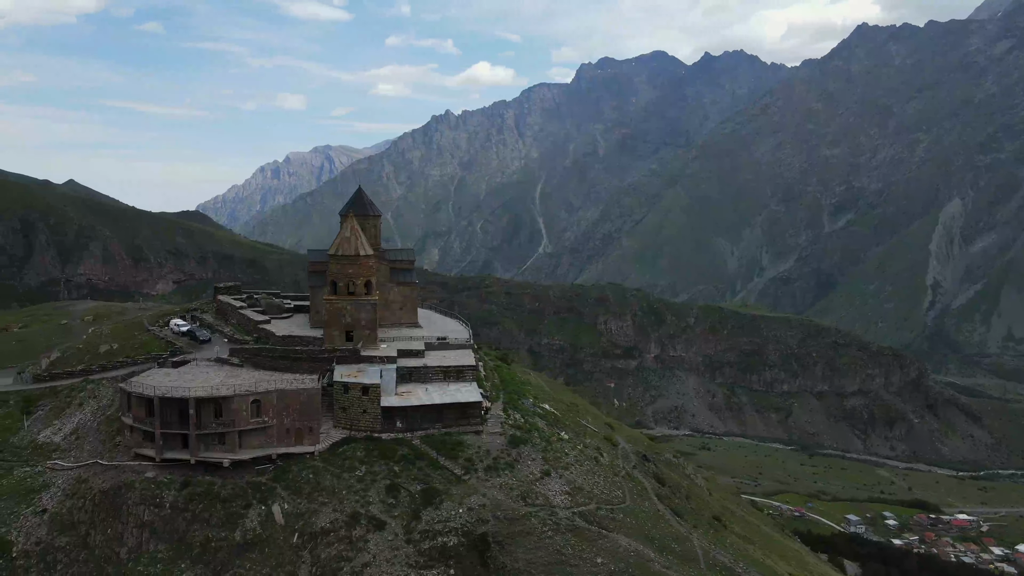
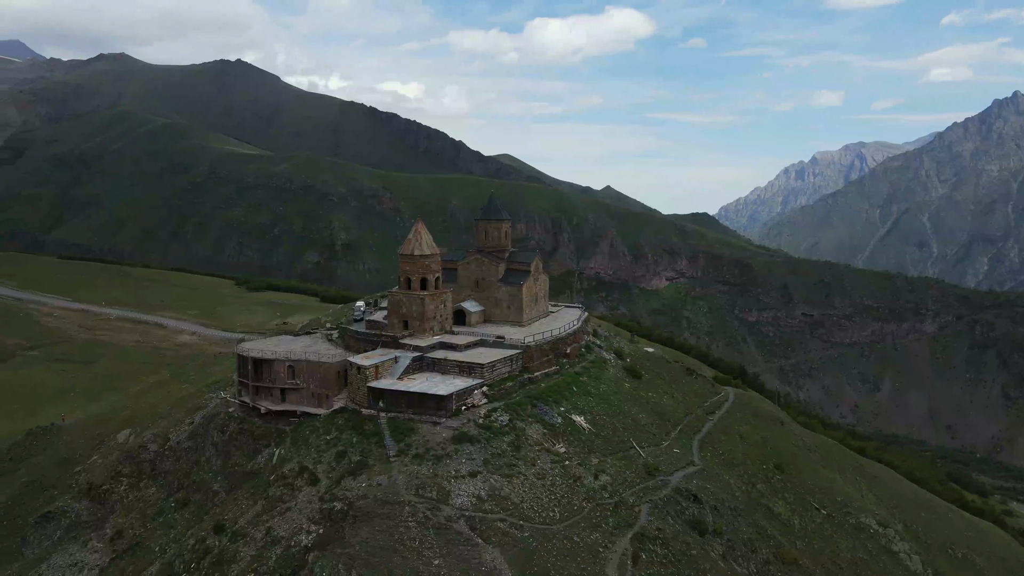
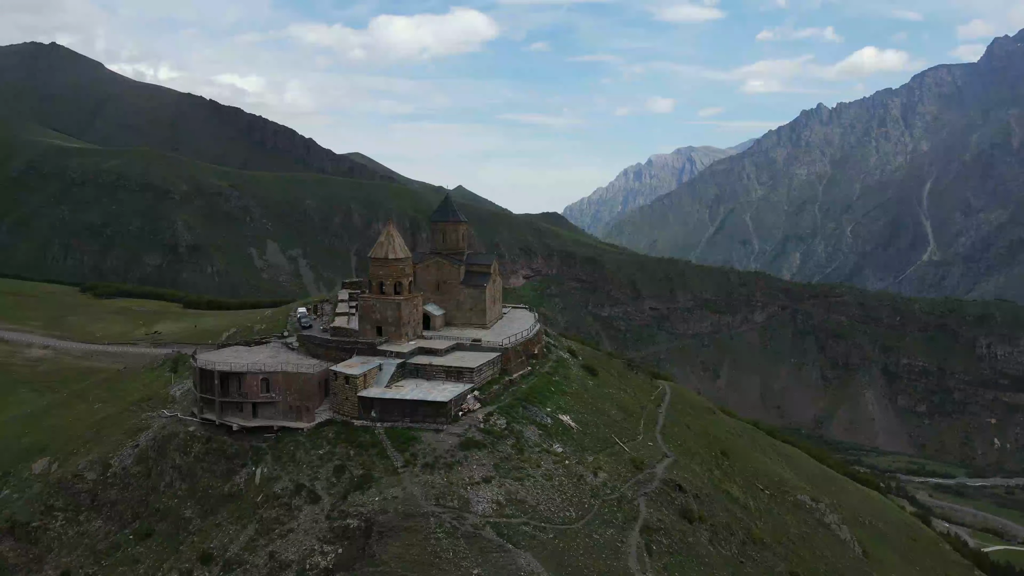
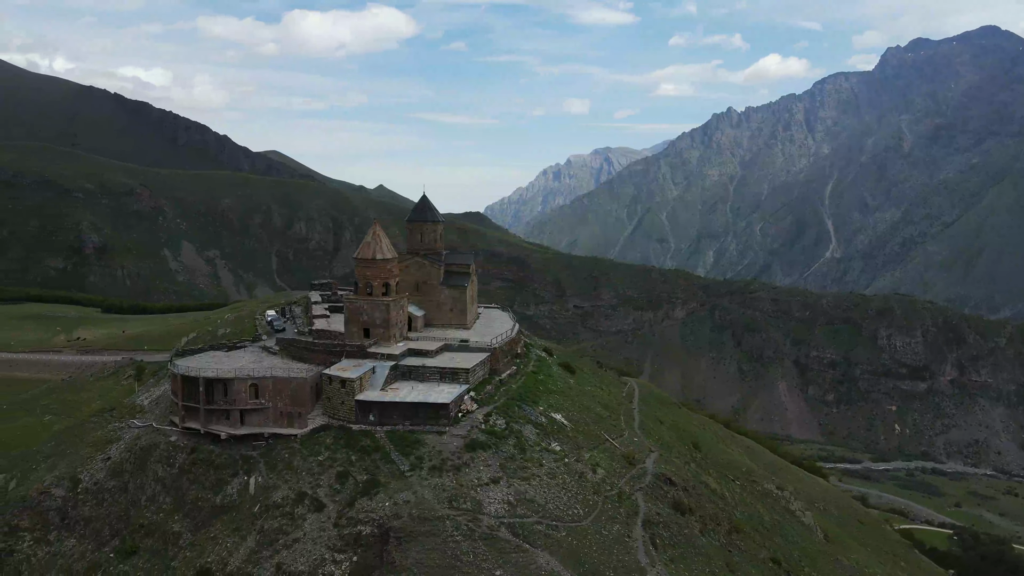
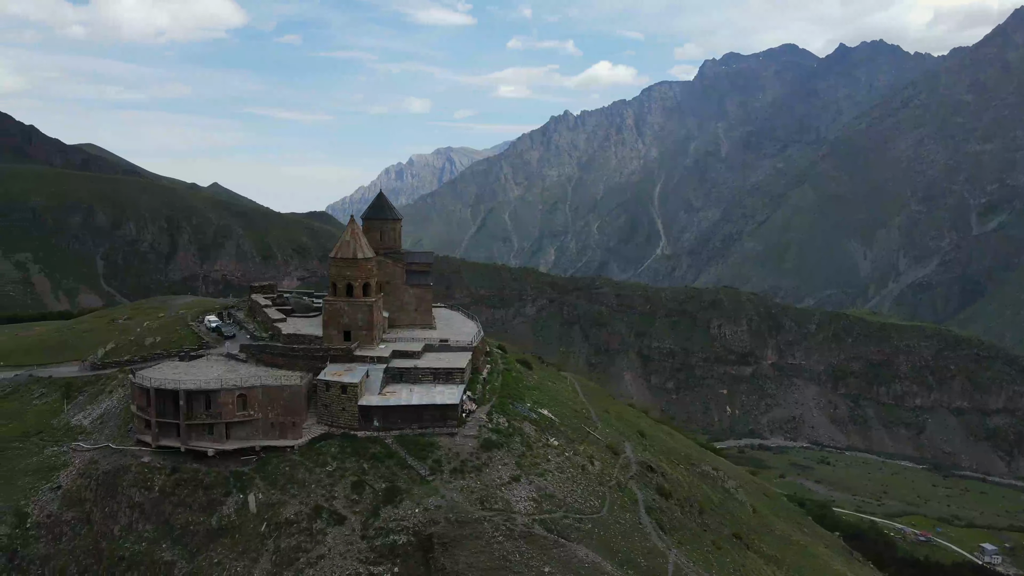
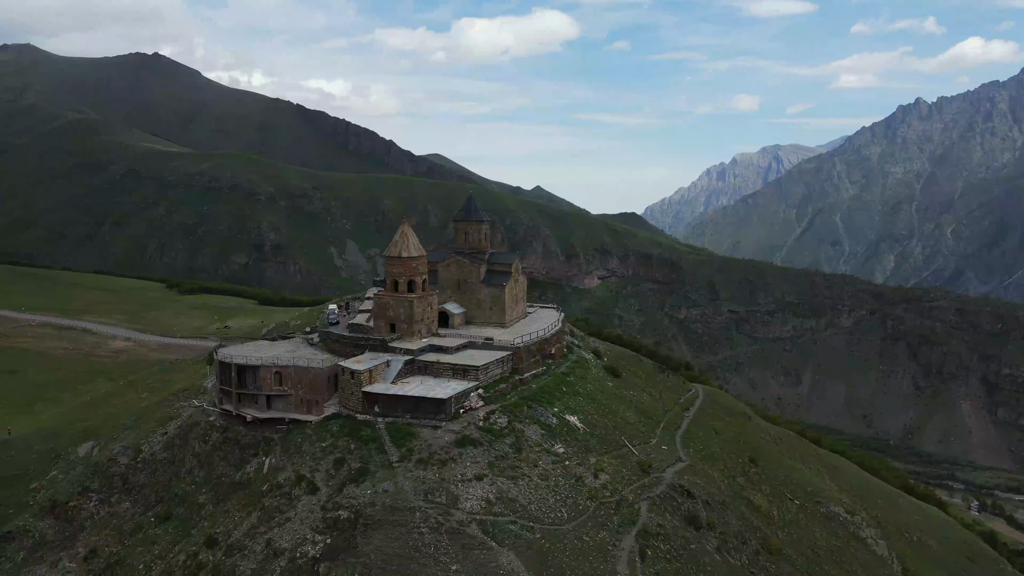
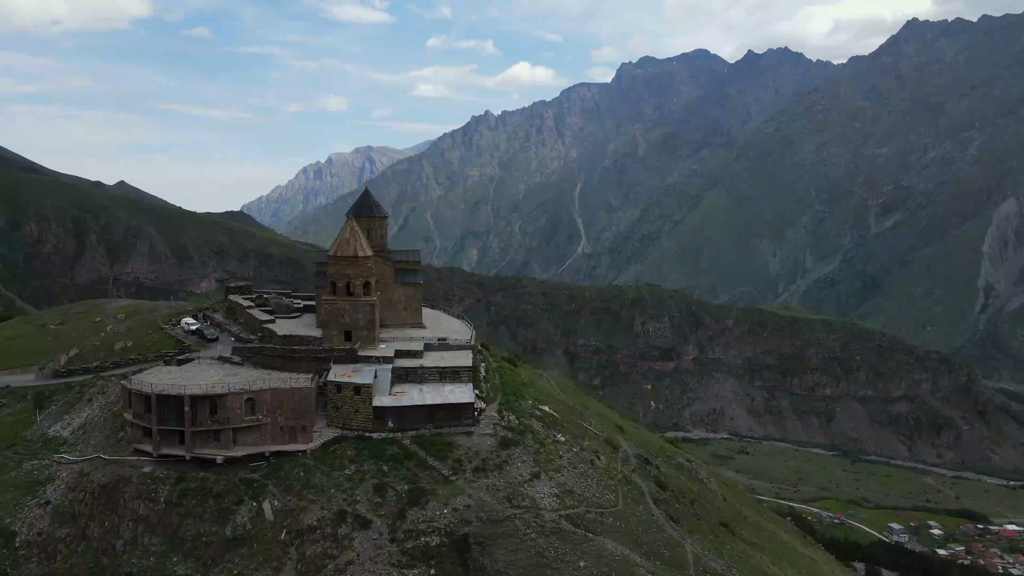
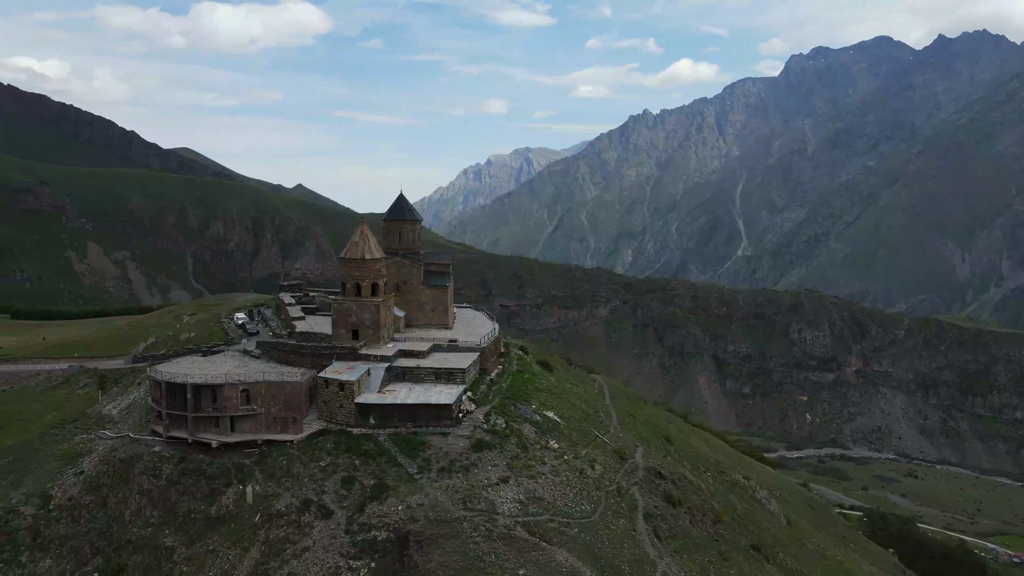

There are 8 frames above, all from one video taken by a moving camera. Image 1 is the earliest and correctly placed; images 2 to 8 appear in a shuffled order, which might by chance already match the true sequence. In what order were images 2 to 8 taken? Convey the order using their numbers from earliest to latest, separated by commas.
7, 5, 8, 4, 3, 6, 2
